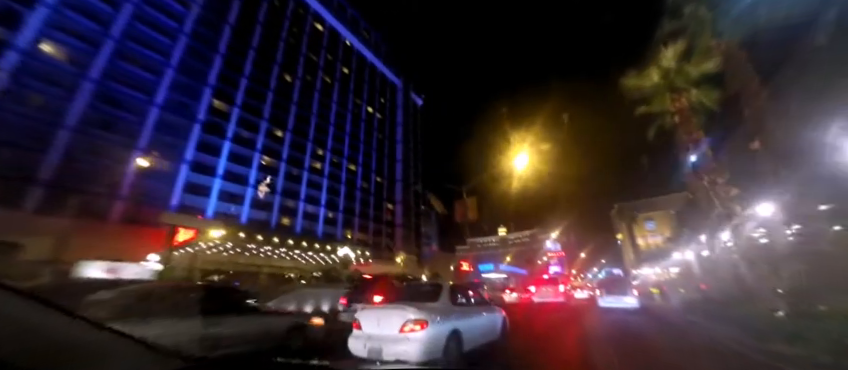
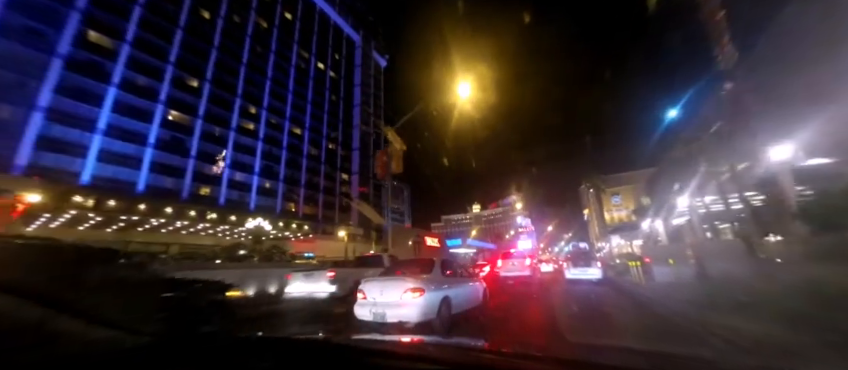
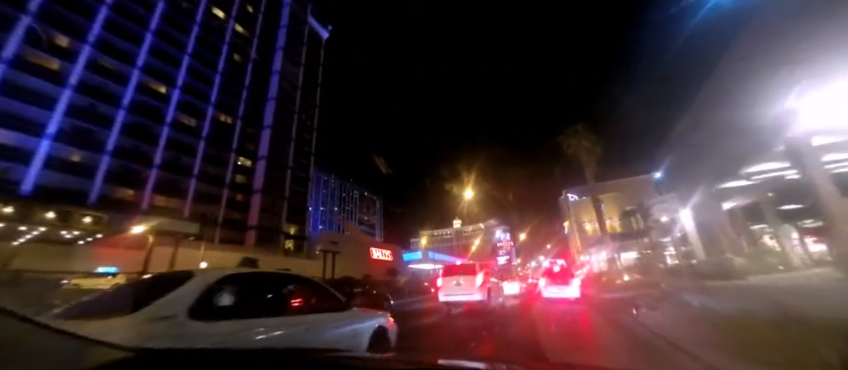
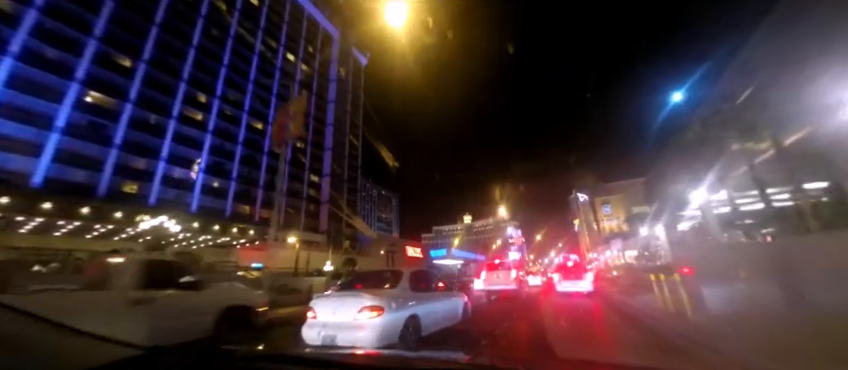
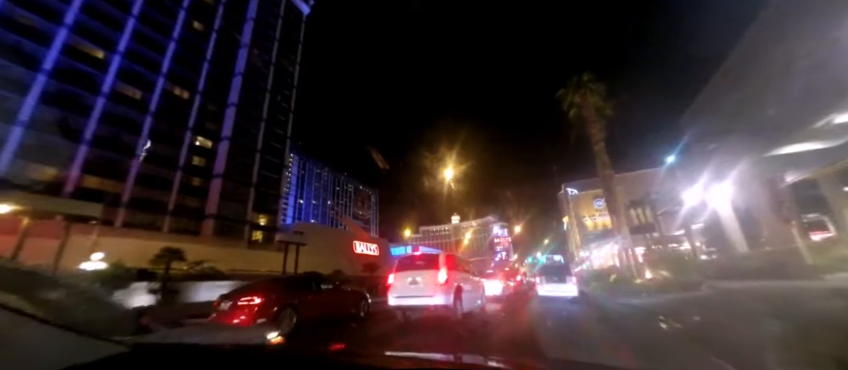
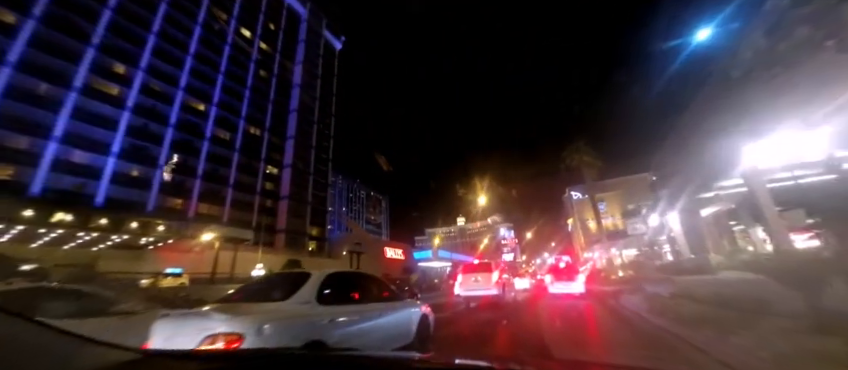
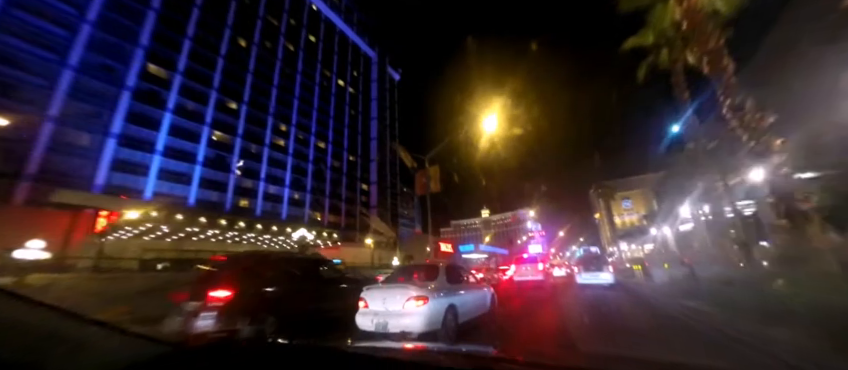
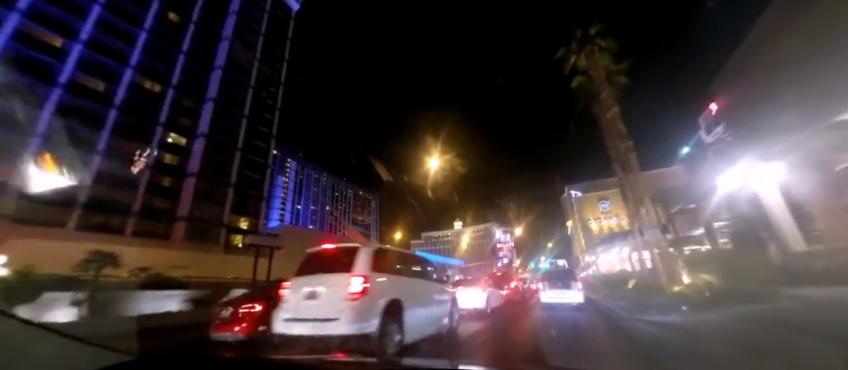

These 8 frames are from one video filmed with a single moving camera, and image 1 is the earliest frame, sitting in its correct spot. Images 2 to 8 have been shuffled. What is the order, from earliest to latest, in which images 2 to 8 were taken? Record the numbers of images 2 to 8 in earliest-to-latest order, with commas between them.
7, 2, 4, 6, 3, 5, 8
